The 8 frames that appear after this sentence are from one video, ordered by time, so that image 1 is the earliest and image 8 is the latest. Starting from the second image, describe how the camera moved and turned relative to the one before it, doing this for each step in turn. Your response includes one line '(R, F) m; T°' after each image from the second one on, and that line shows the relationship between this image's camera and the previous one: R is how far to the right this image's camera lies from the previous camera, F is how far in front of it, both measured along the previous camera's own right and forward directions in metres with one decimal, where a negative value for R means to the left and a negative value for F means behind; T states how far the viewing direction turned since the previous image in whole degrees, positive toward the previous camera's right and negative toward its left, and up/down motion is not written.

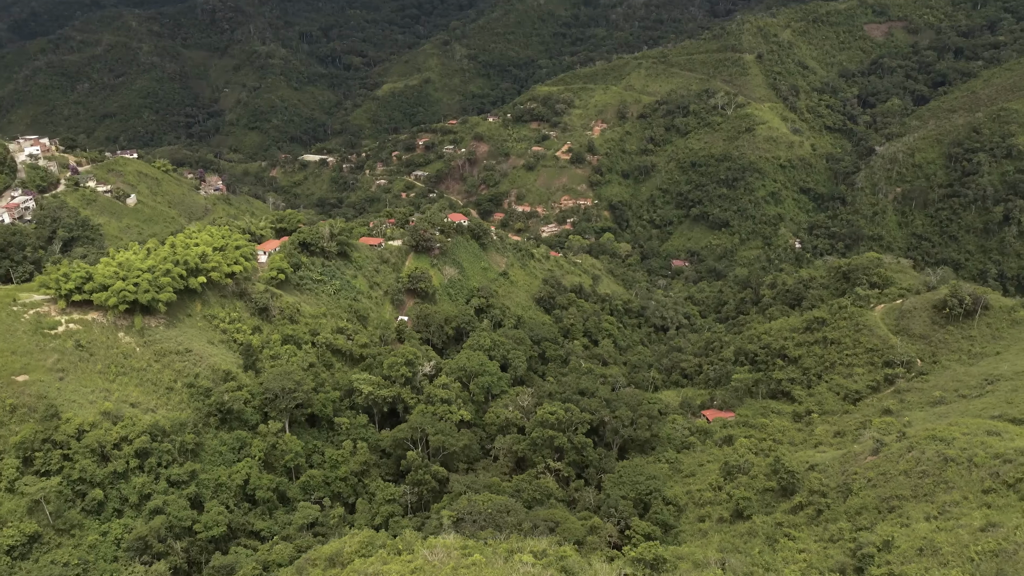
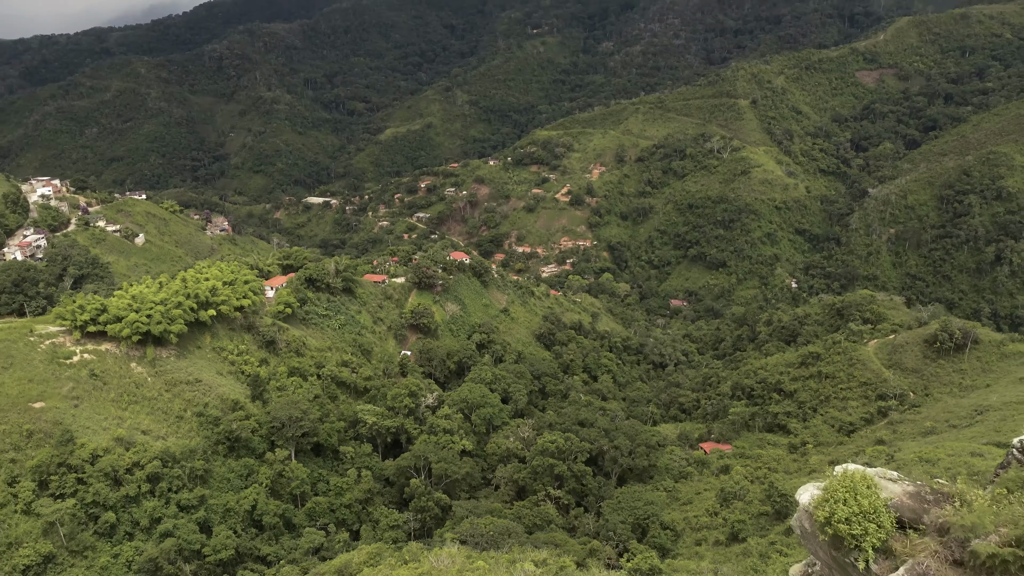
(0.0, -0.9) m; 0°
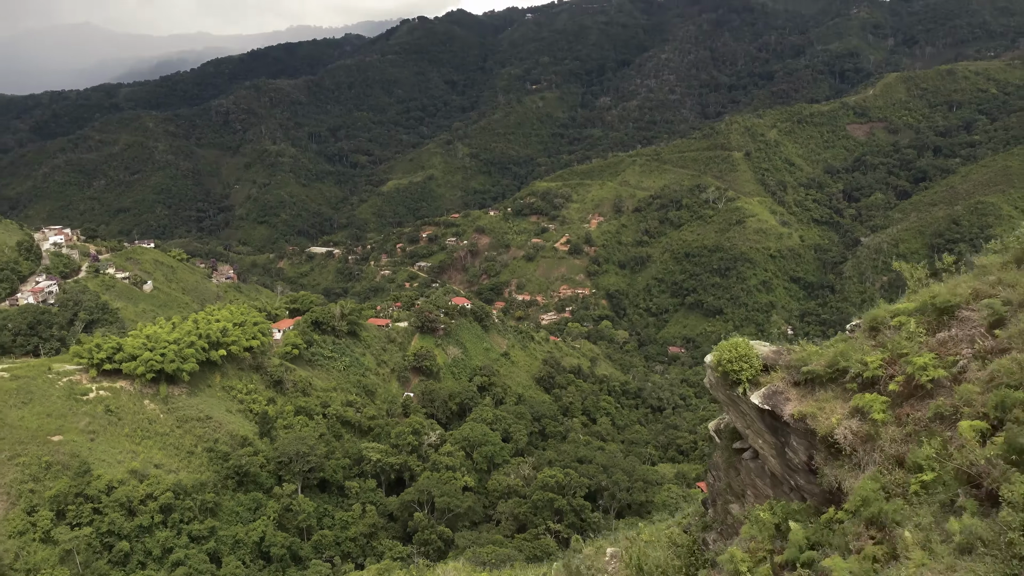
(-0.1, -1.2) m; 0°
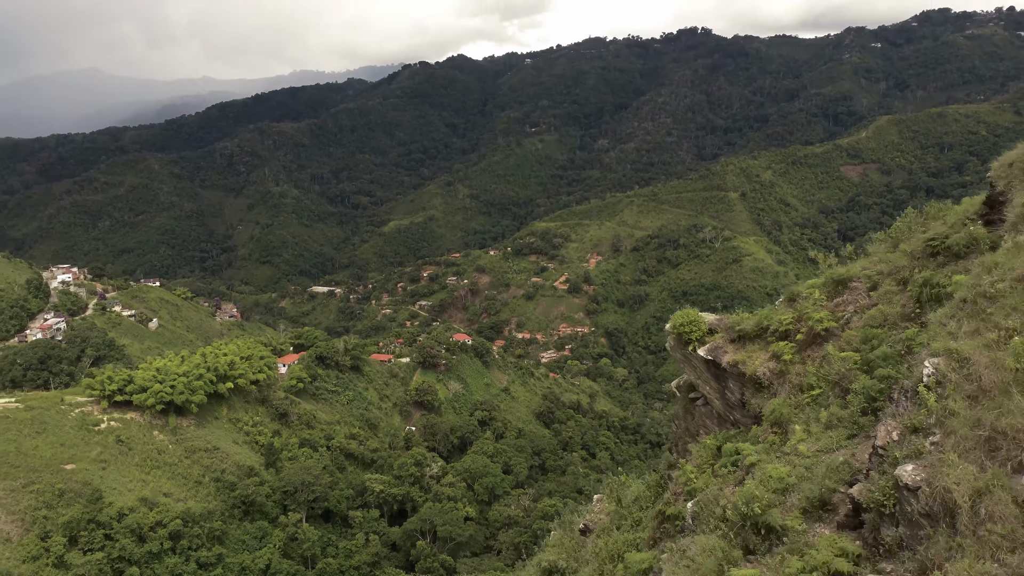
(-0.1, -1.0) m; 0°
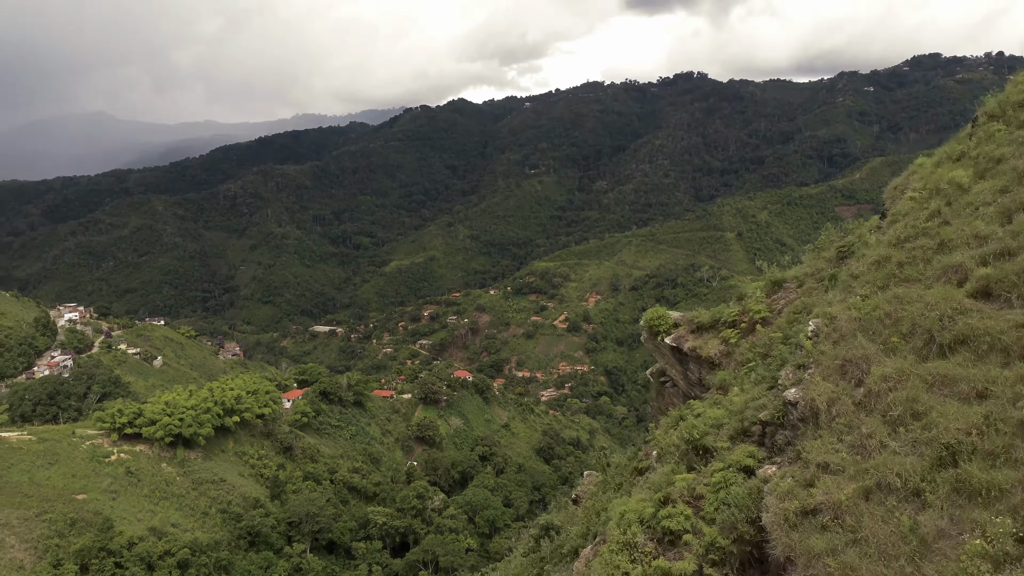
(0.0, -1.1) m; 0°
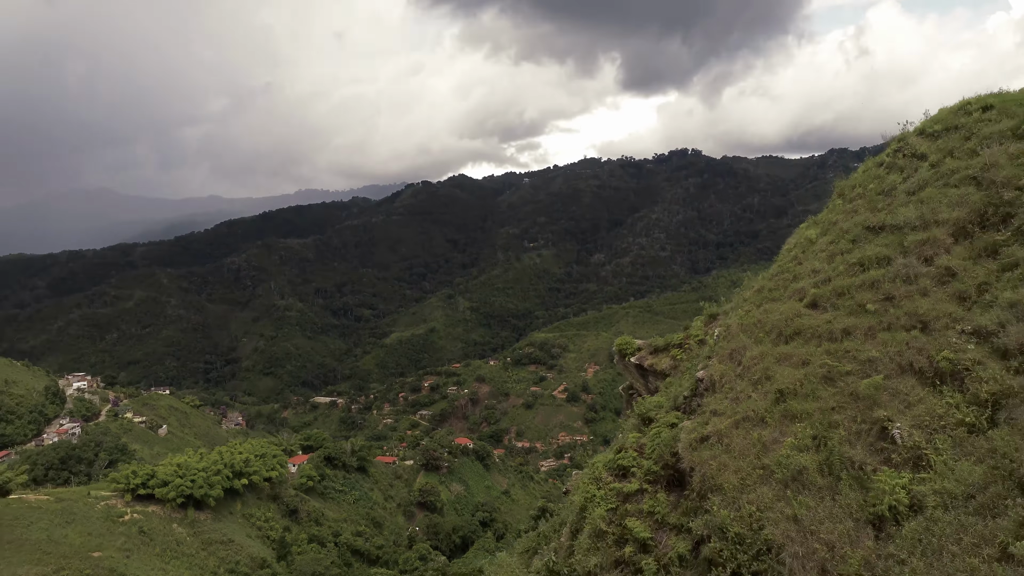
(-0.1, -2.1) m; 0°
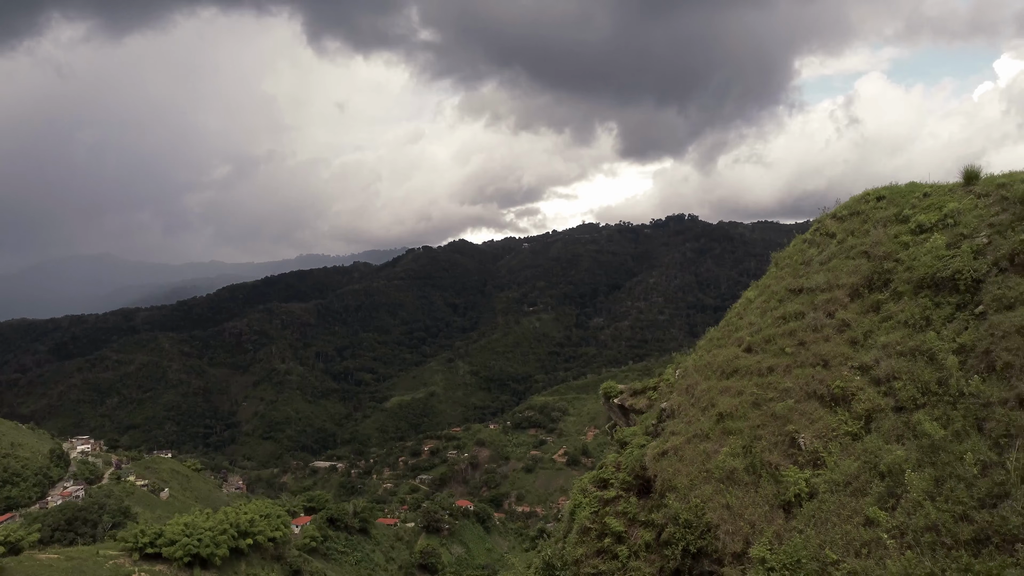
(0.0, -1.8) m; 0°
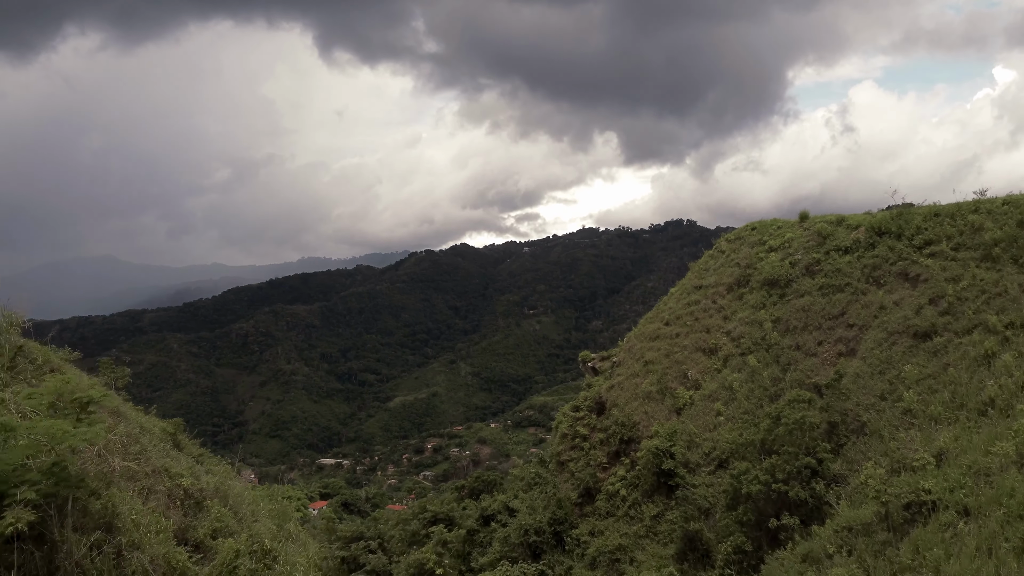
(-0.1, -3.0) m; 0°
